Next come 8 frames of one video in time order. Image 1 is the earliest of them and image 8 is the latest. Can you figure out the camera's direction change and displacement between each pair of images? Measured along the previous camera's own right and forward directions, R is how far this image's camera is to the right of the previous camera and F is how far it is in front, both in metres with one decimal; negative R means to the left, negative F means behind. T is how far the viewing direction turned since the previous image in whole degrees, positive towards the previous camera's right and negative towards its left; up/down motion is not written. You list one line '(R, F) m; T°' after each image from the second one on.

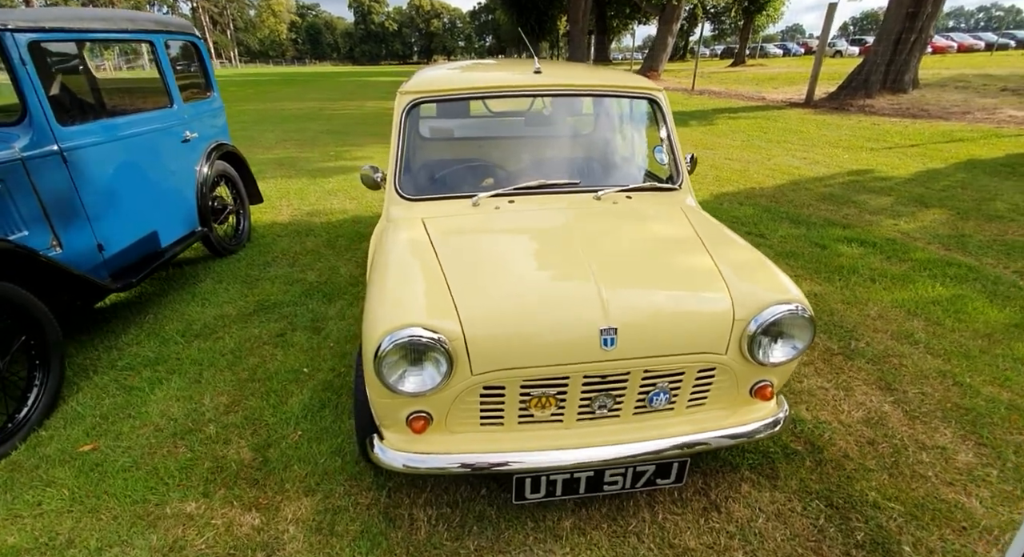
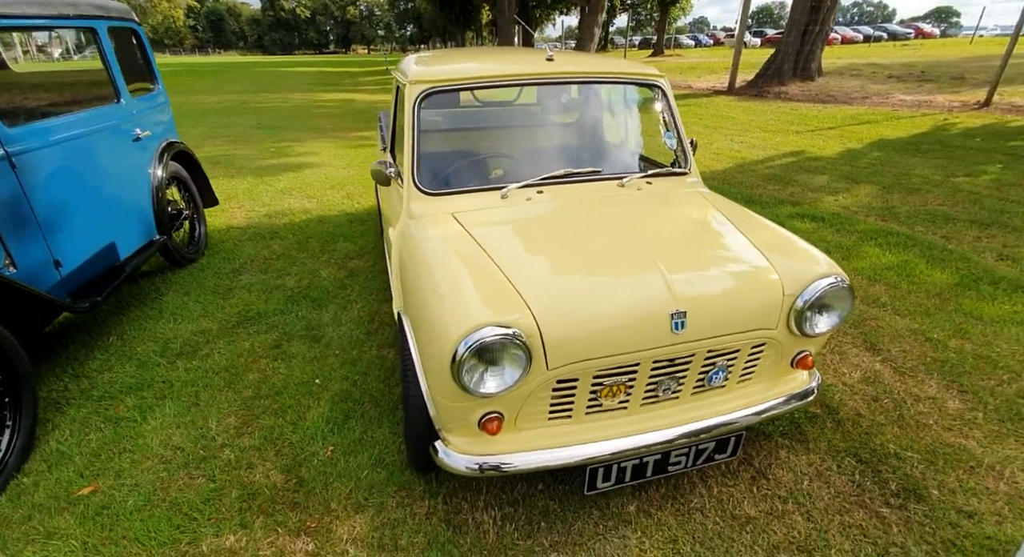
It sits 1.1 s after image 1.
(-0.5, +0.1) m; +8°
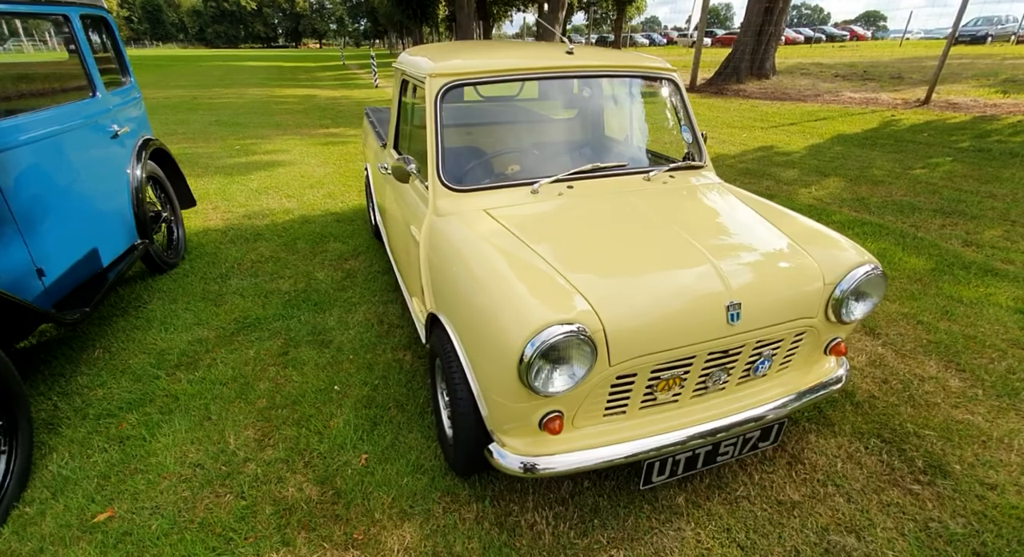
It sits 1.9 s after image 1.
(-0.3, 0.0) m; +5°
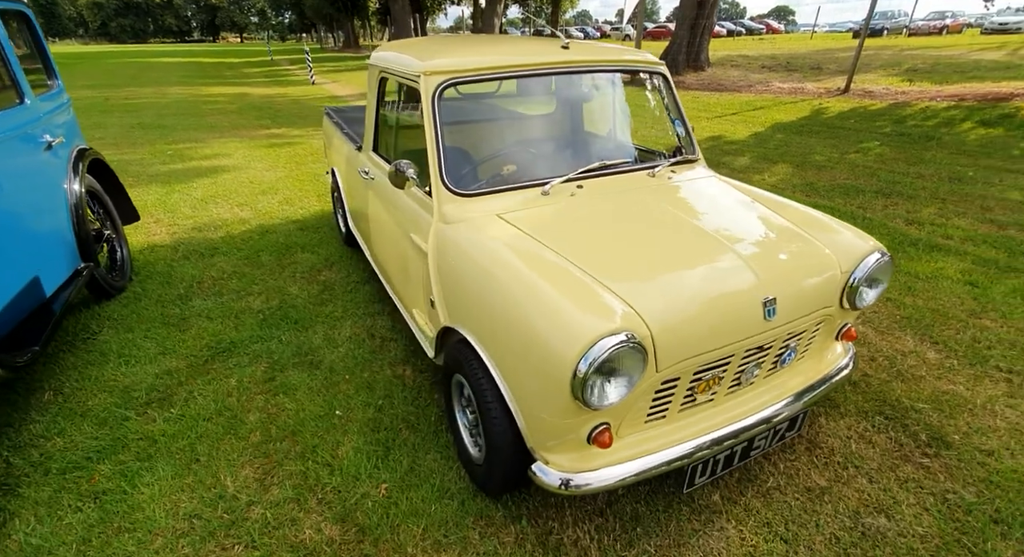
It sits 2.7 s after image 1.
(-0.3, +0.1) m; +6°
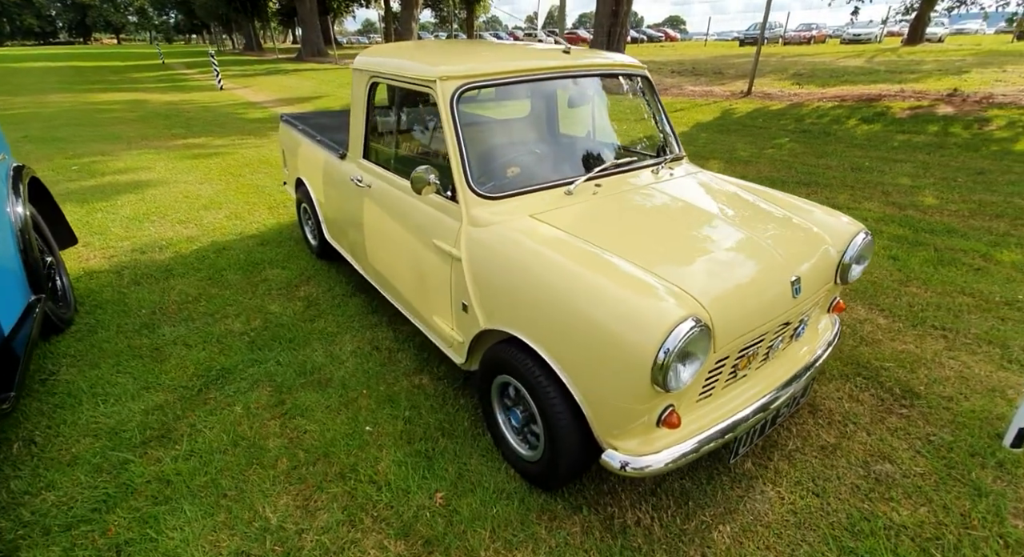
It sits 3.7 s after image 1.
(-0.5, 0.0) m; +9°
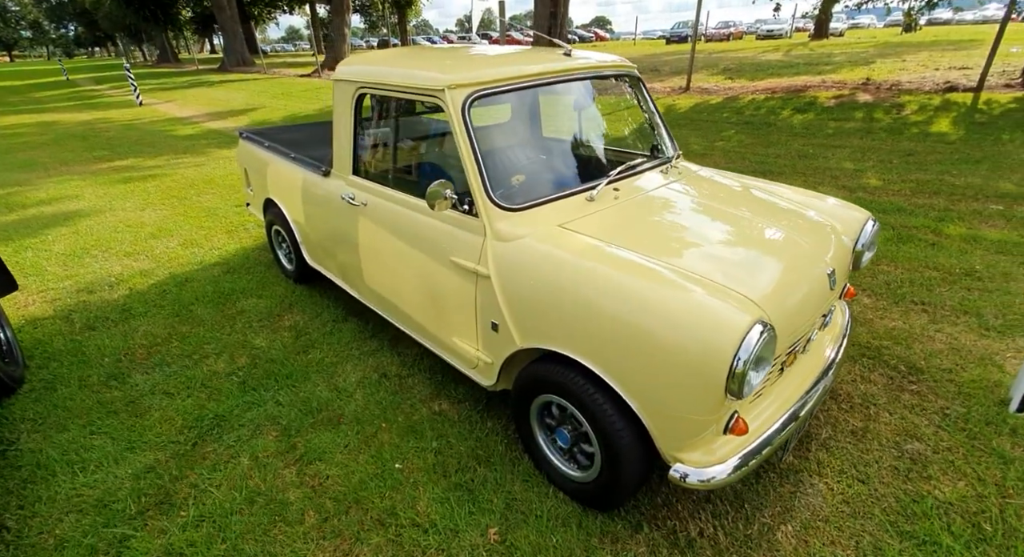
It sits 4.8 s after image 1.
(-0.3, +0.1) m; +6°
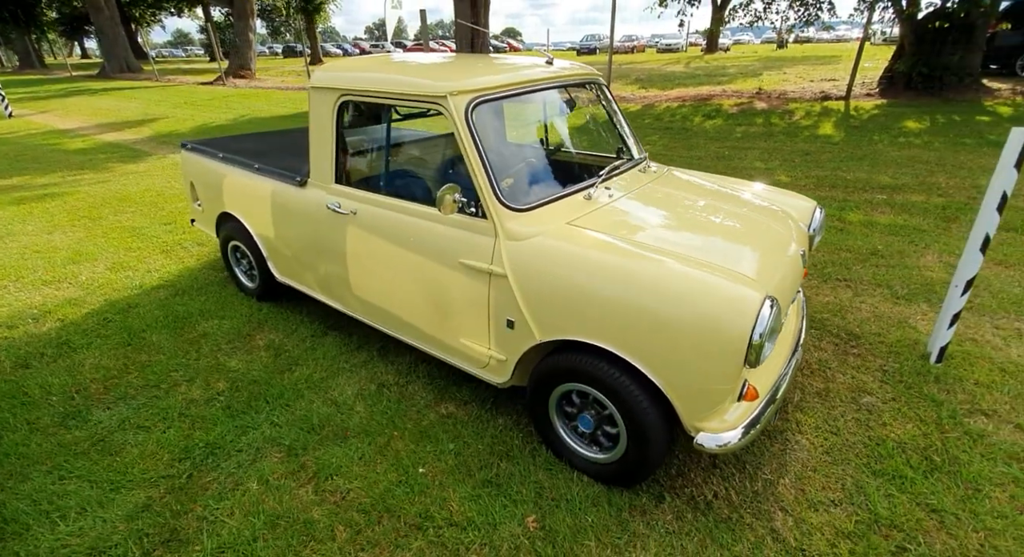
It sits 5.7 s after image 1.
(-0.4, -0.1) m; +9°
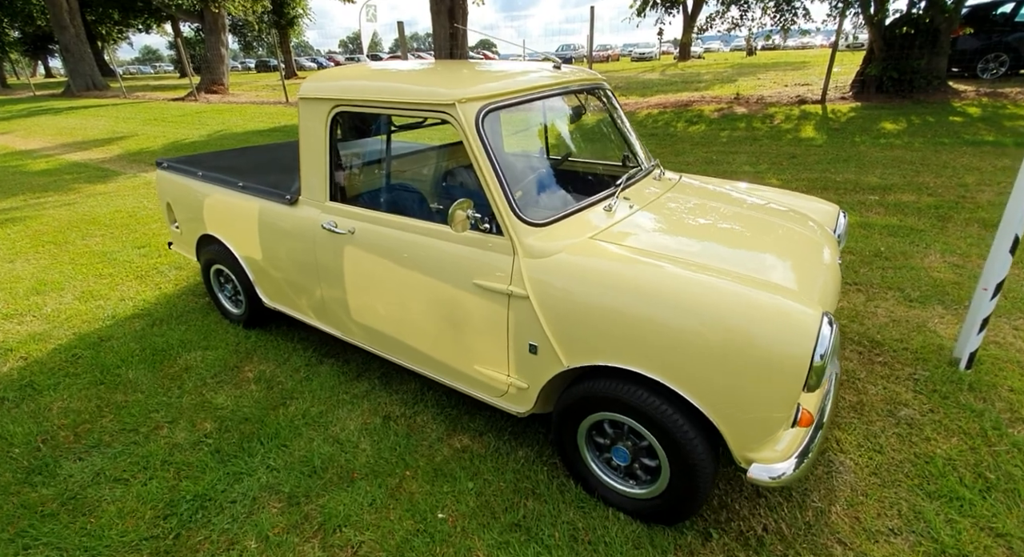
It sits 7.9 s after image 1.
(-0.2, +0.2) m; +2°
